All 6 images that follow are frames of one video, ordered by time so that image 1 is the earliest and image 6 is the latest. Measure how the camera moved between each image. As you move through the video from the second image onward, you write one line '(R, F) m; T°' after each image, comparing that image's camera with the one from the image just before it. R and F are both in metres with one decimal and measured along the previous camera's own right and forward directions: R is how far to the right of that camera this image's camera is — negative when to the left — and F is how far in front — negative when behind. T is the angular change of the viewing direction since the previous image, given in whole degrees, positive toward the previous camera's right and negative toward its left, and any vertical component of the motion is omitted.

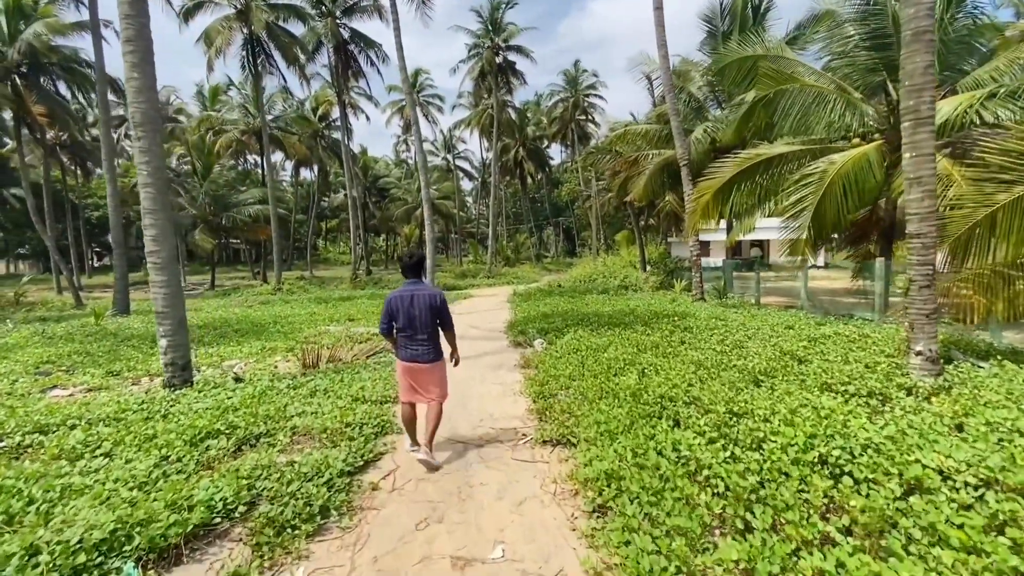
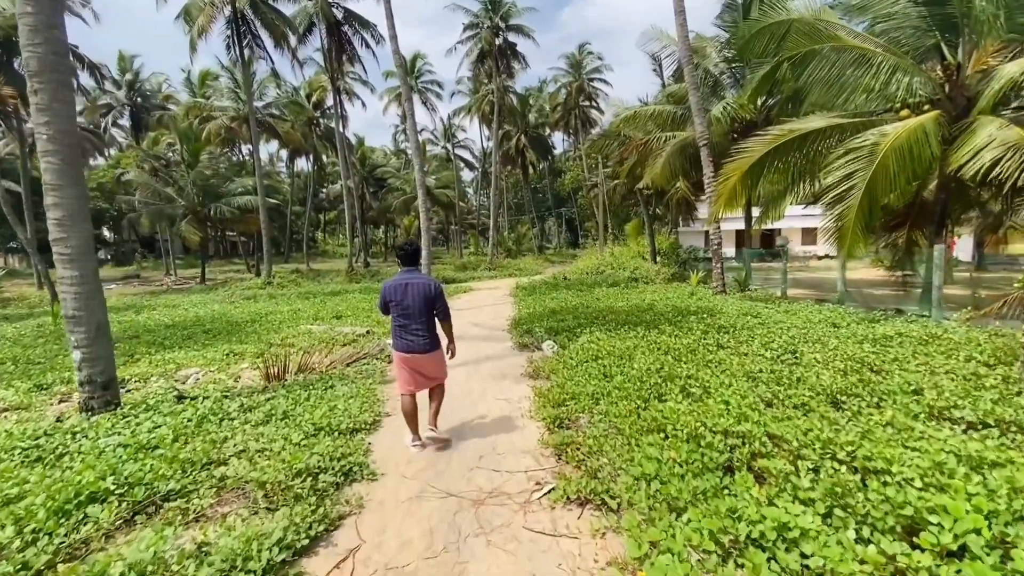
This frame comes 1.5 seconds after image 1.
(-0.1, +1.3) m; 0°
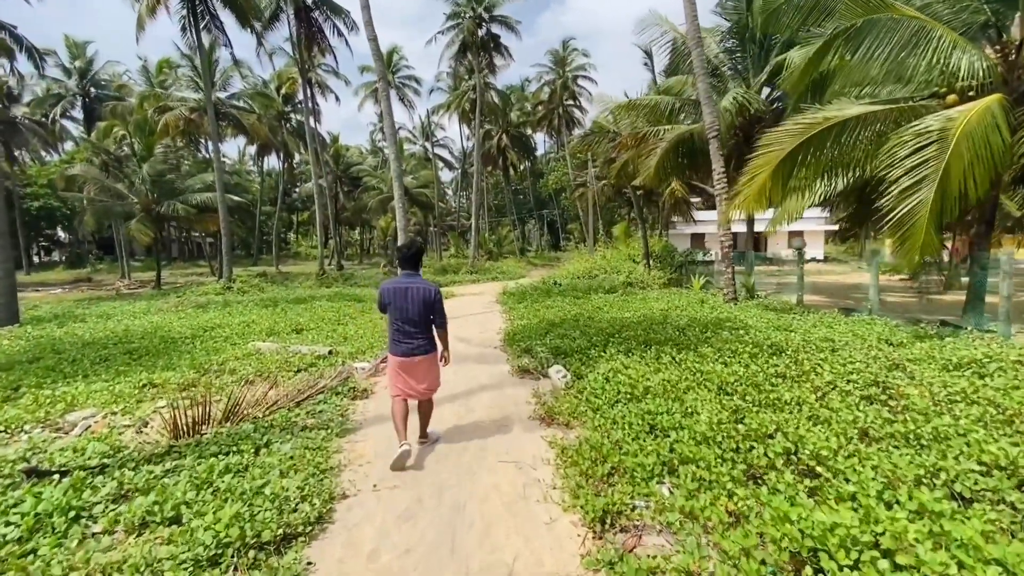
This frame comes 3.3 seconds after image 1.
(-0.3, +1.6) m; +3°
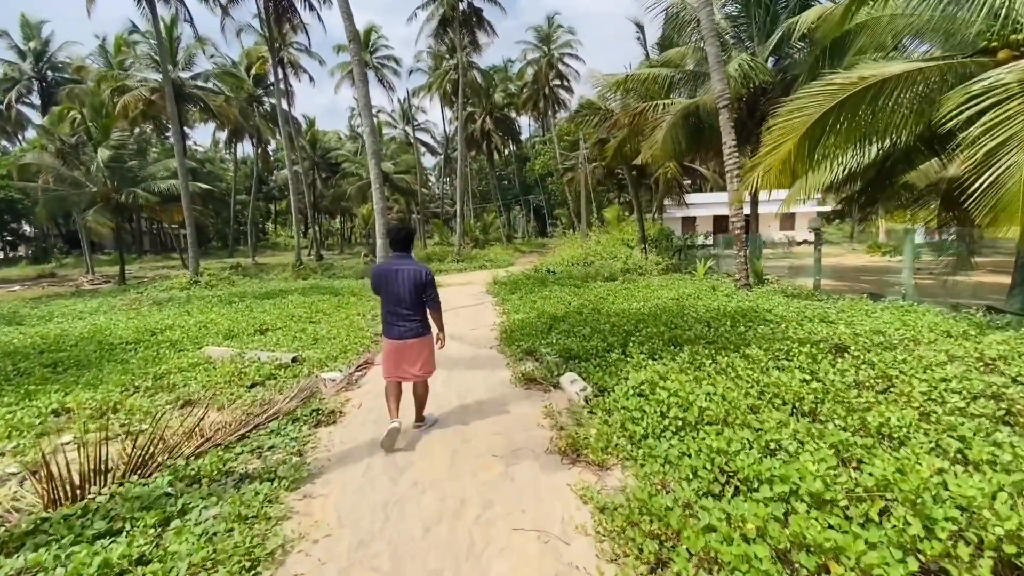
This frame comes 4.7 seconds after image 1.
(-0.2, +1.2) m; +2°
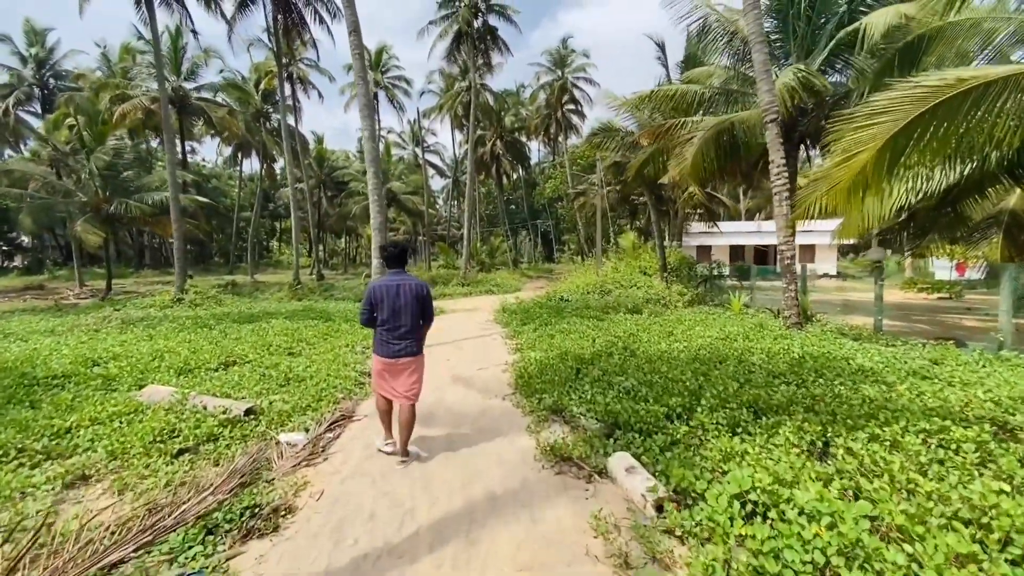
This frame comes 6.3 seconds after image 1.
(-0.2, +1.5) m; 0°
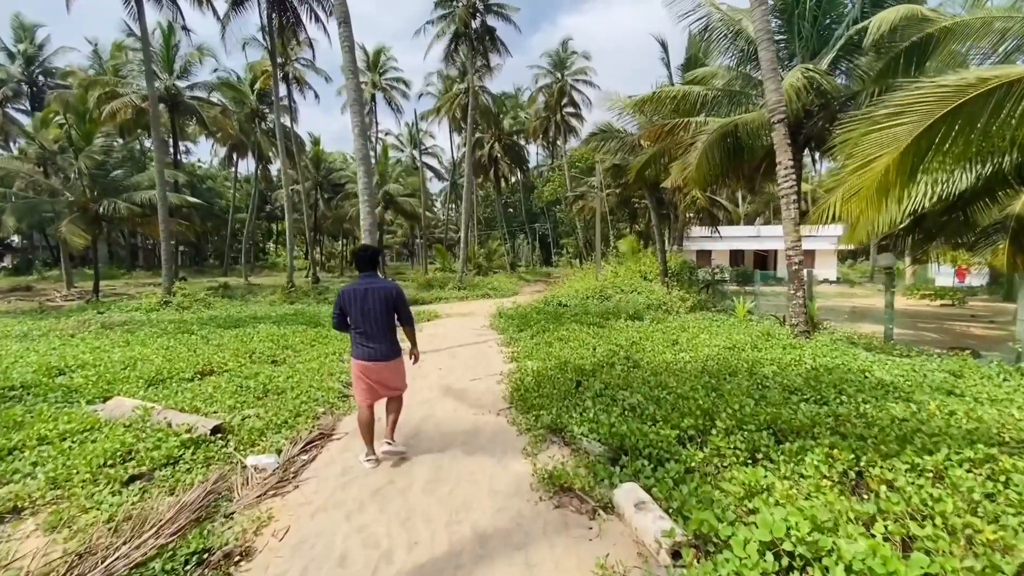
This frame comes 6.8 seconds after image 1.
(0.0, +0.4) m; 0°
